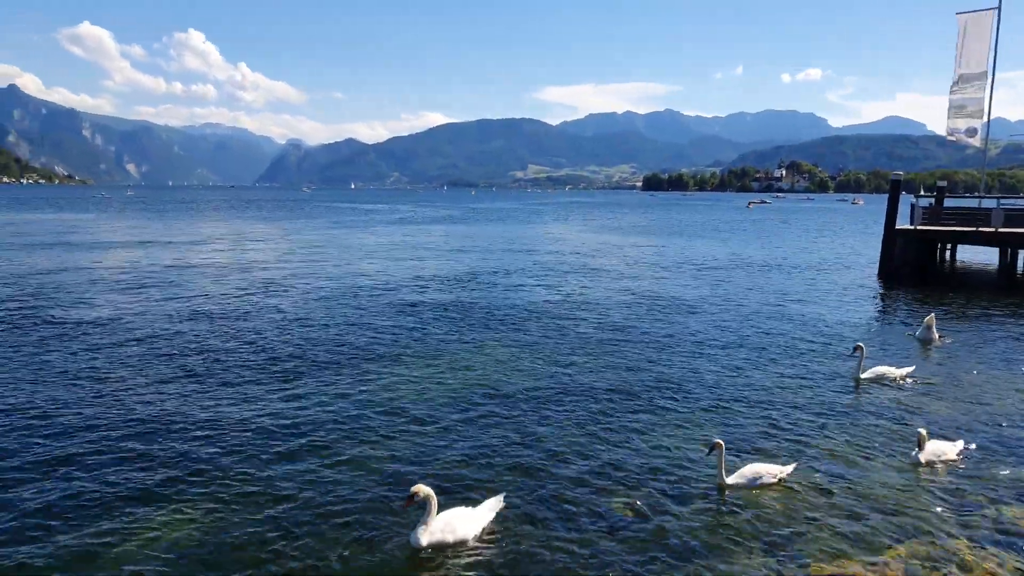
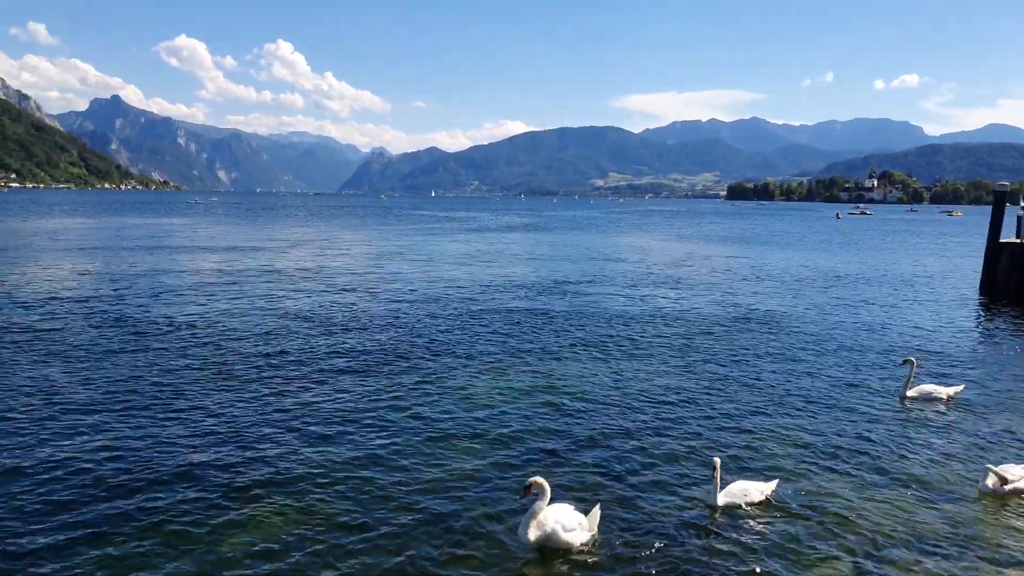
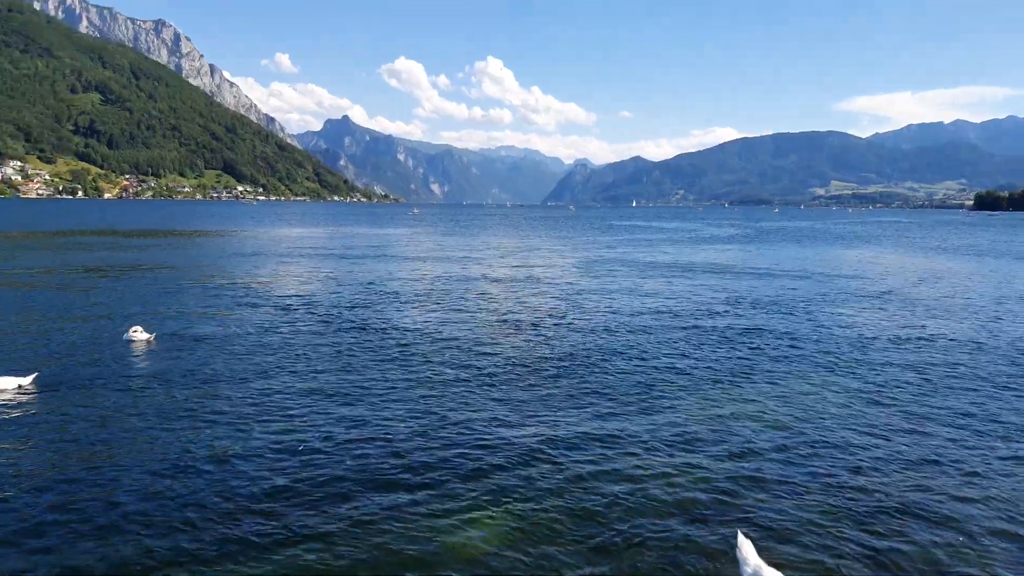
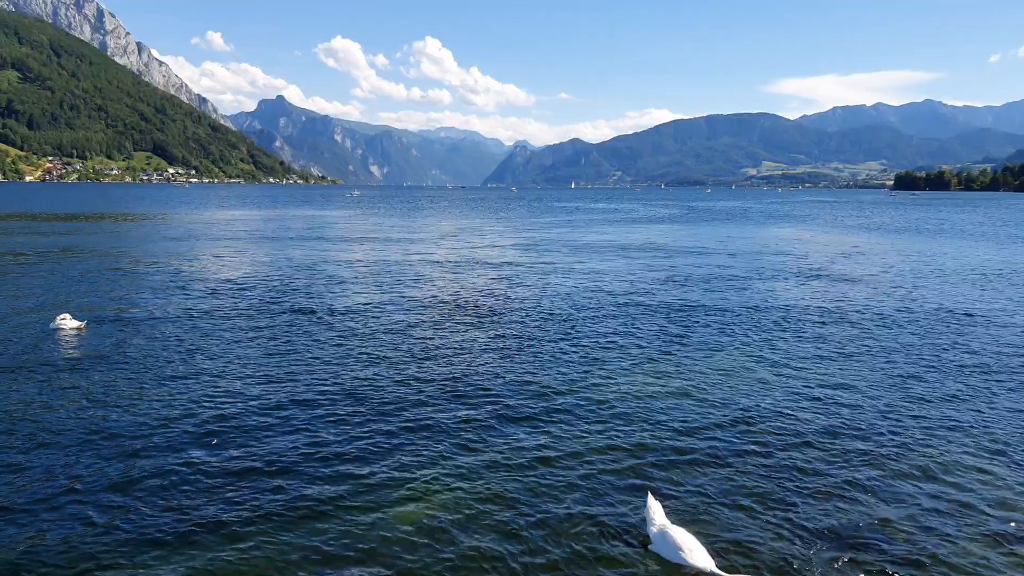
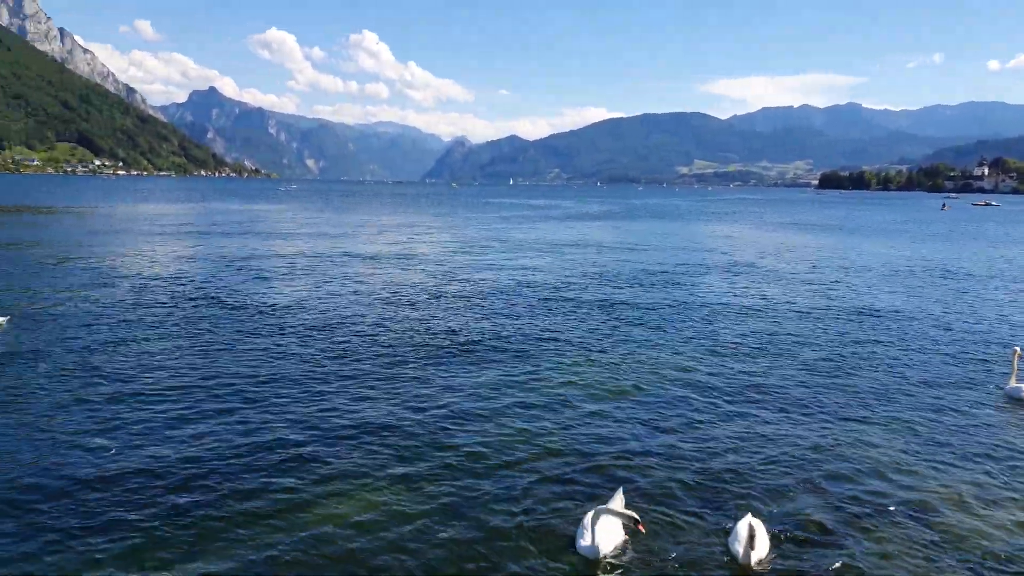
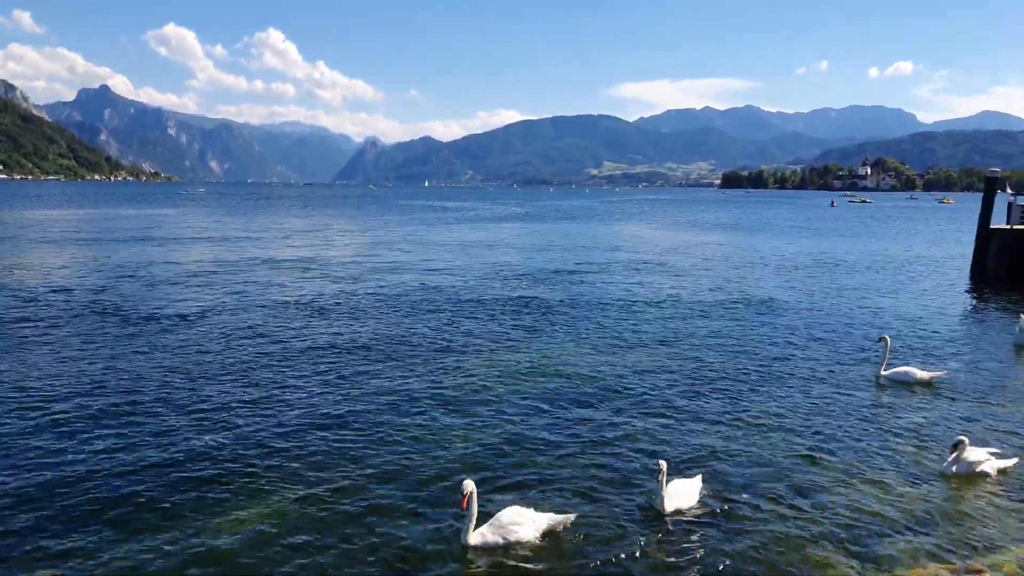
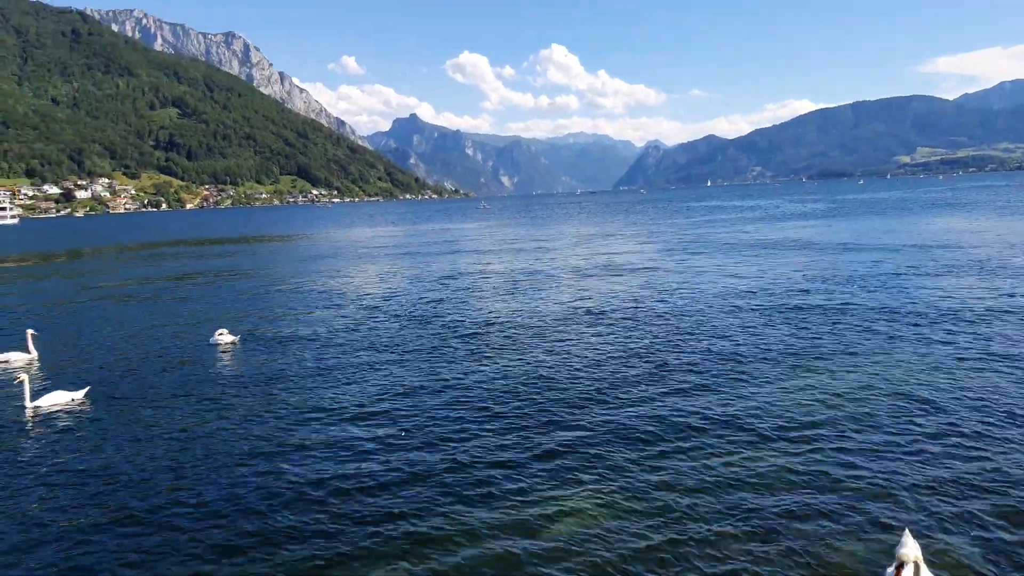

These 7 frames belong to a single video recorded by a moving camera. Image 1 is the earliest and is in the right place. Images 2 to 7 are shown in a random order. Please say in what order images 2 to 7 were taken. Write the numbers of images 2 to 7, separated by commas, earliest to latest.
2, 6, 5, 4, 3, 7
